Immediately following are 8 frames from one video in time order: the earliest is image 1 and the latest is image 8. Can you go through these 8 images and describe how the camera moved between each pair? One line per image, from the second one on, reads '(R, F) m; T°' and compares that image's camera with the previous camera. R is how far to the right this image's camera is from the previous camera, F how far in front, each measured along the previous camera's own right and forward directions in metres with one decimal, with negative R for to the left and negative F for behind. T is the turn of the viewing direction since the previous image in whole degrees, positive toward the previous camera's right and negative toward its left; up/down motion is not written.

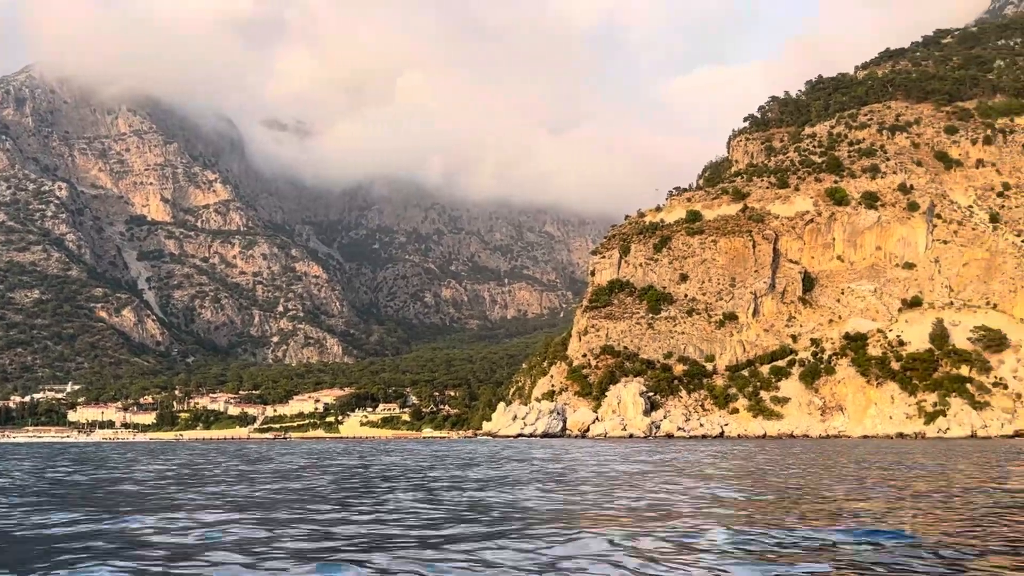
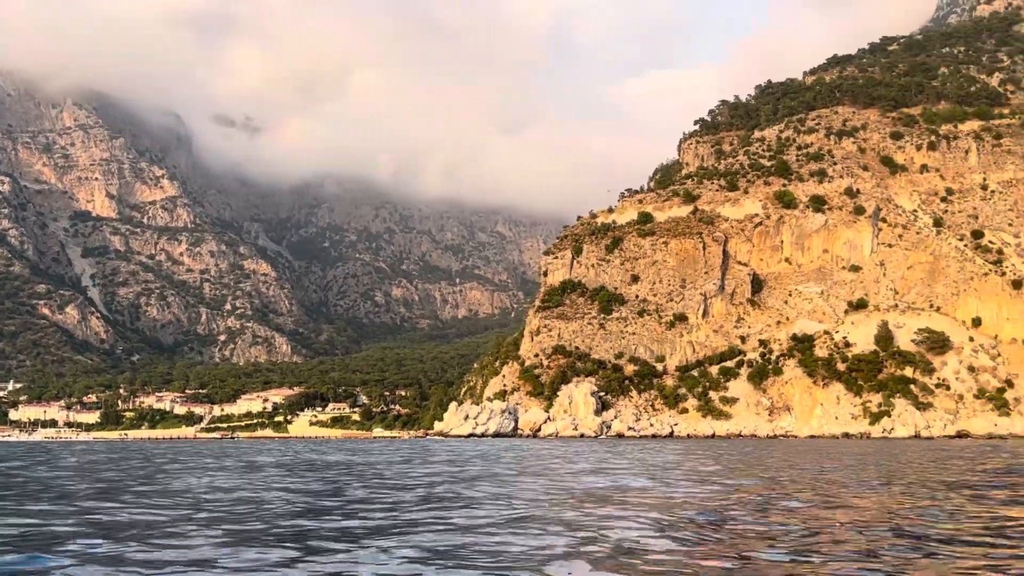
(-0.2, -0.1) m; +3°
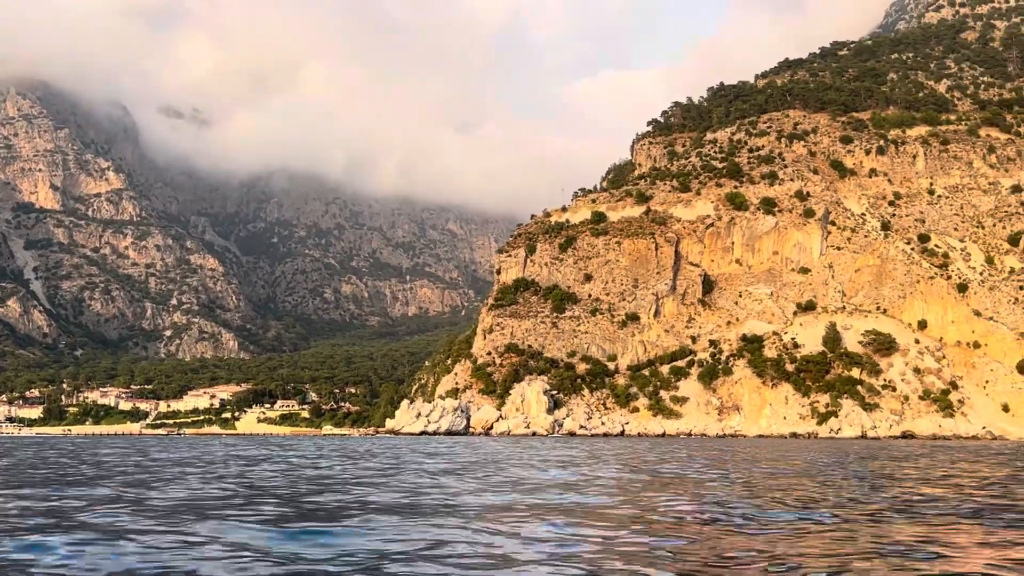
(-0.3, +0.2) m; +3°
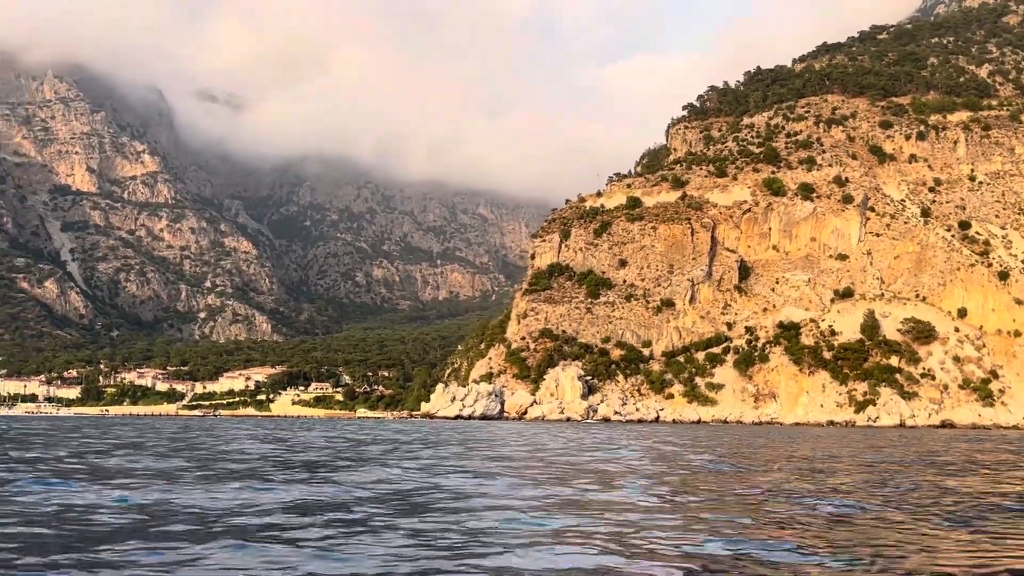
(-0.4, +0.2) m; -2°
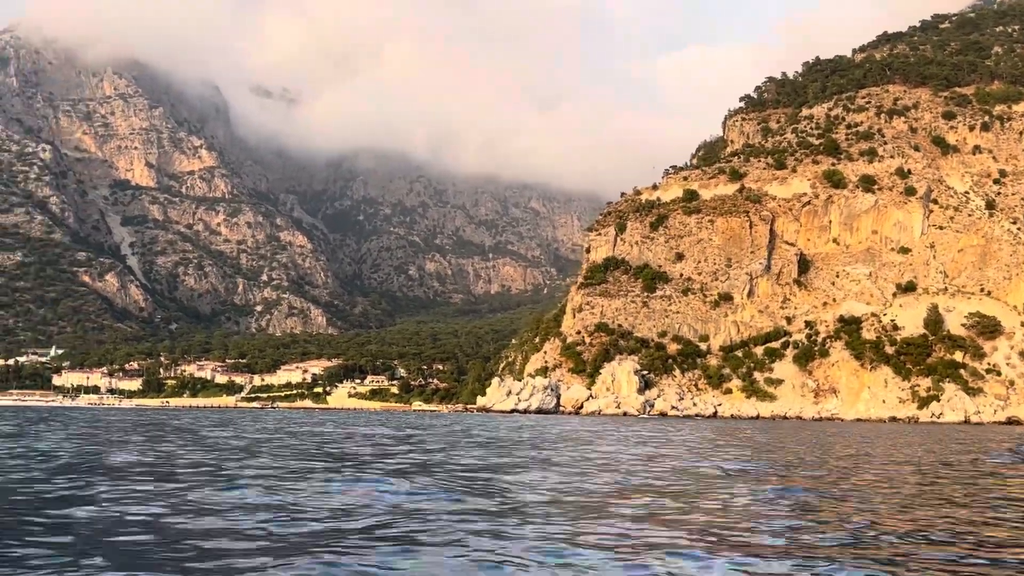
(-0.4, +0.3) m; -3°
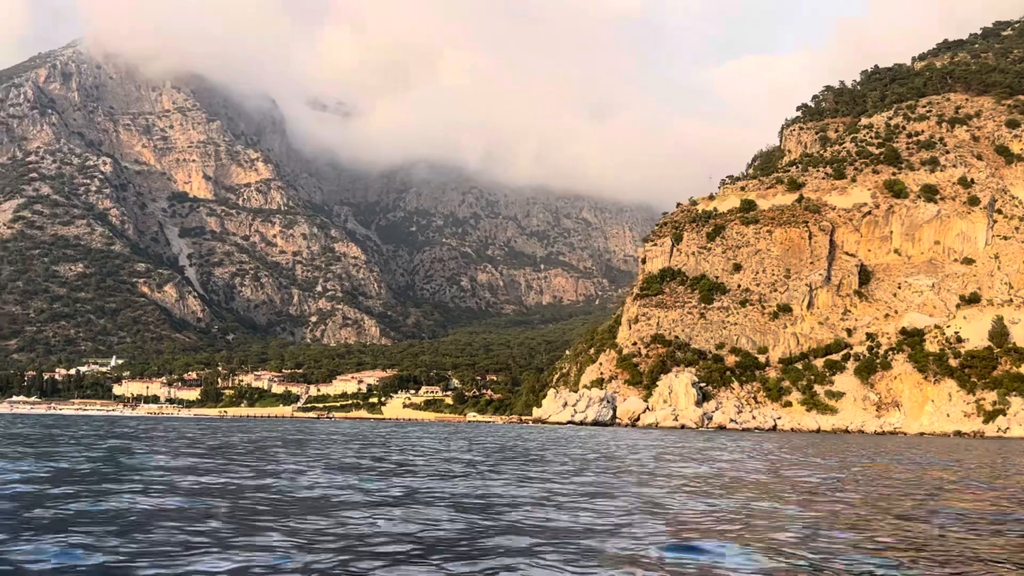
(-0.4, +0.2) m; -3°
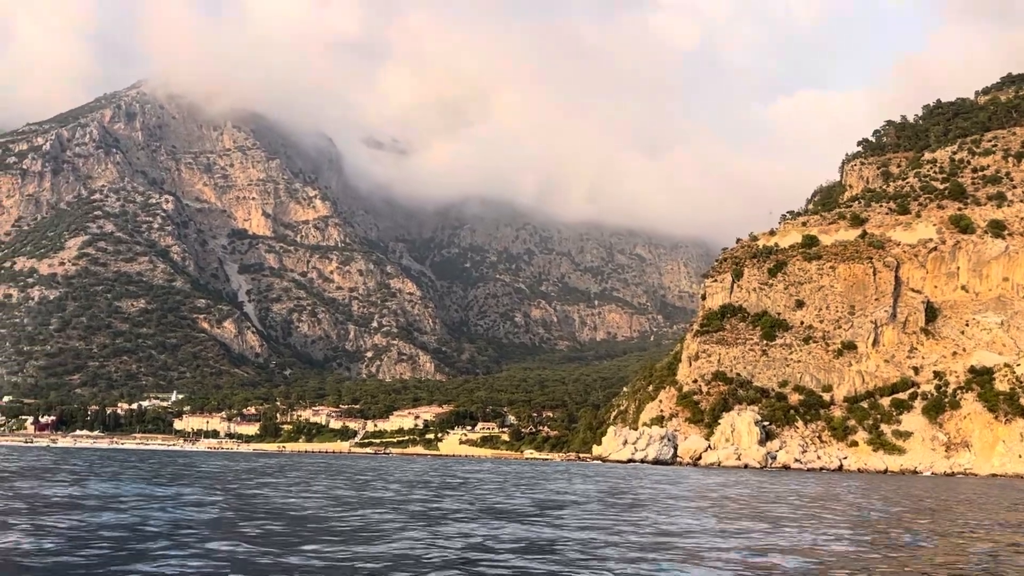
(-0.5, +0.2) m; -3°
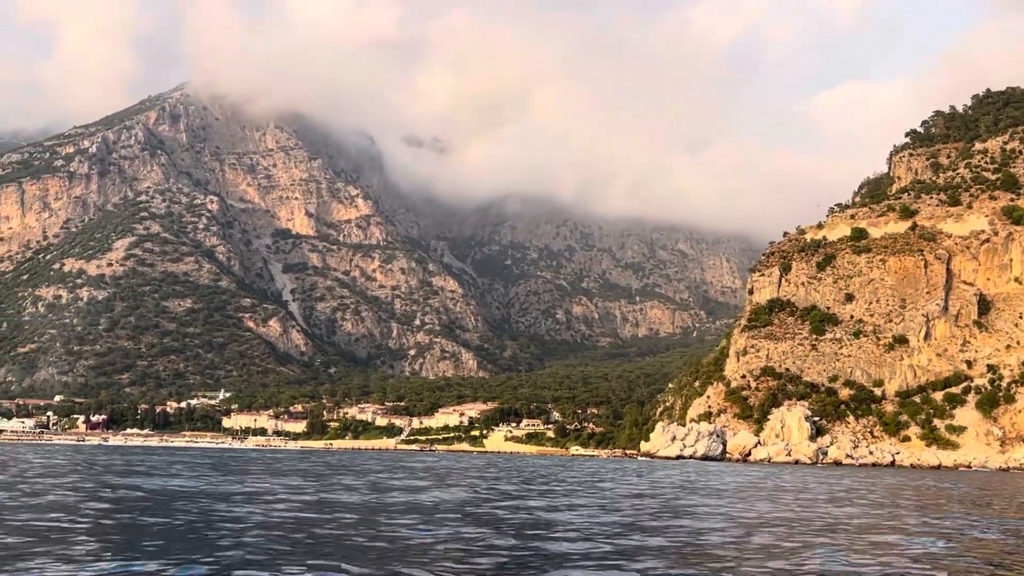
(-0.5, +0.1) m; -2°
